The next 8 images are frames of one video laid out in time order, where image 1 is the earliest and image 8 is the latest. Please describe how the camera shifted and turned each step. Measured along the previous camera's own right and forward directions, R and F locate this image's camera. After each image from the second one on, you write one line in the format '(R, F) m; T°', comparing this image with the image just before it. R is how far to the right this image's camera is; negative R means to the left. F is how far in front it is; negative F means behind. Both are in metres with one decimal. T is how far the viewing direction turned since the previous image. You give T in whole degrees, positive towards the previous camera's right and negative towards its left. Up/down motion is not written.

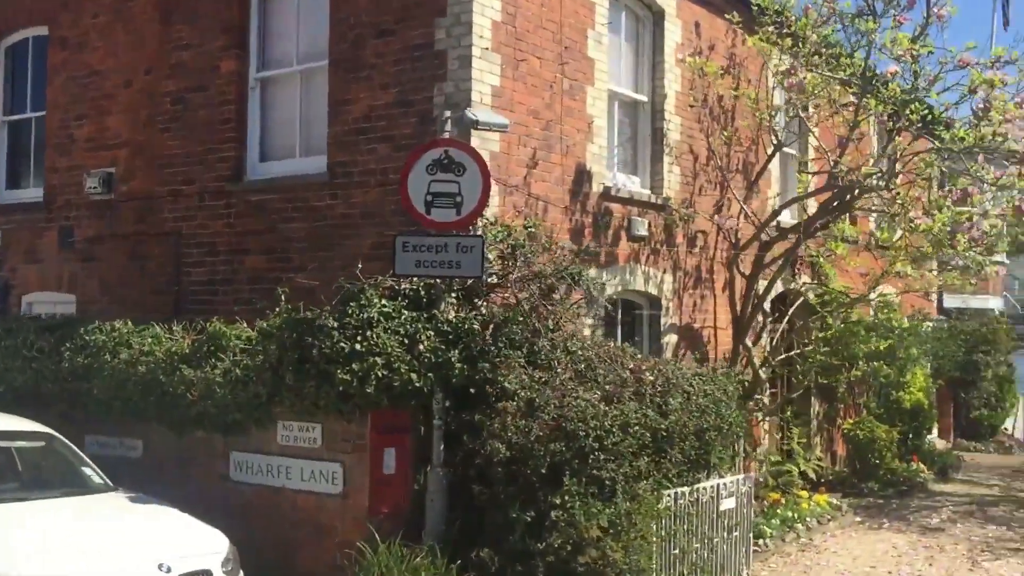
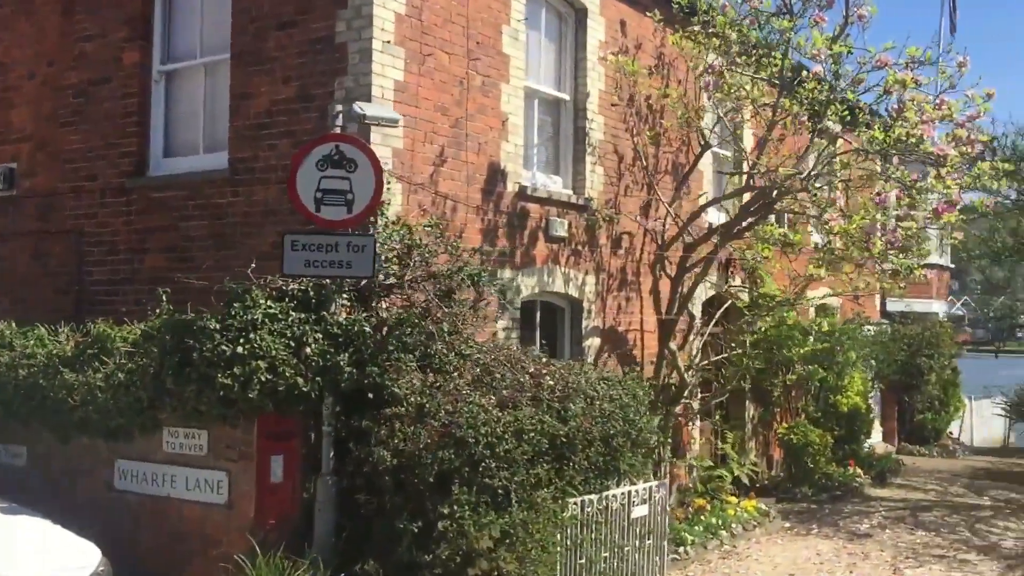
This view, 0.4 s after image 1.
(+0.5, +0.2) m; +2°
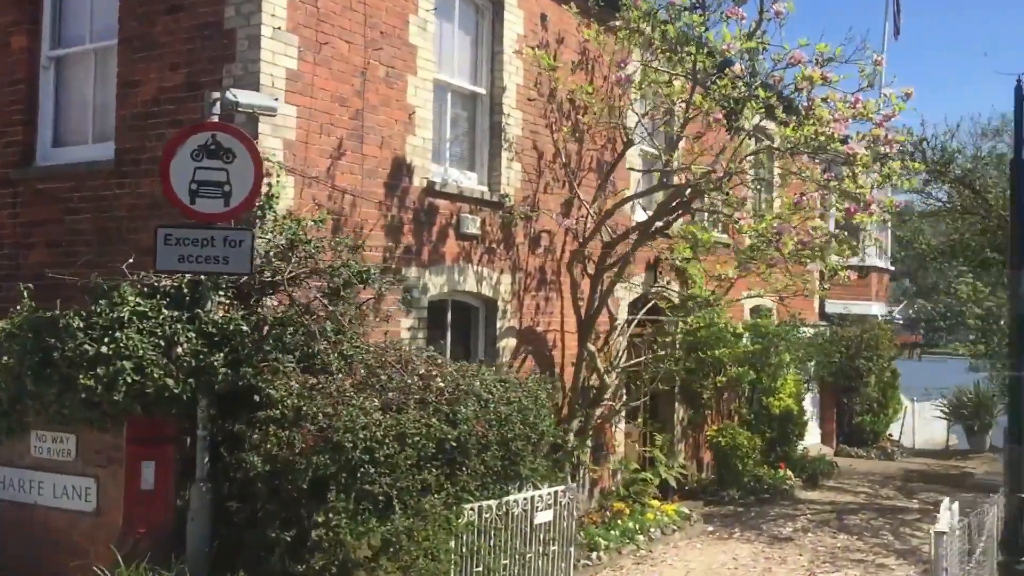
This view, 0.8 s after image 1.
(+0.5, +0.2) m; +2°
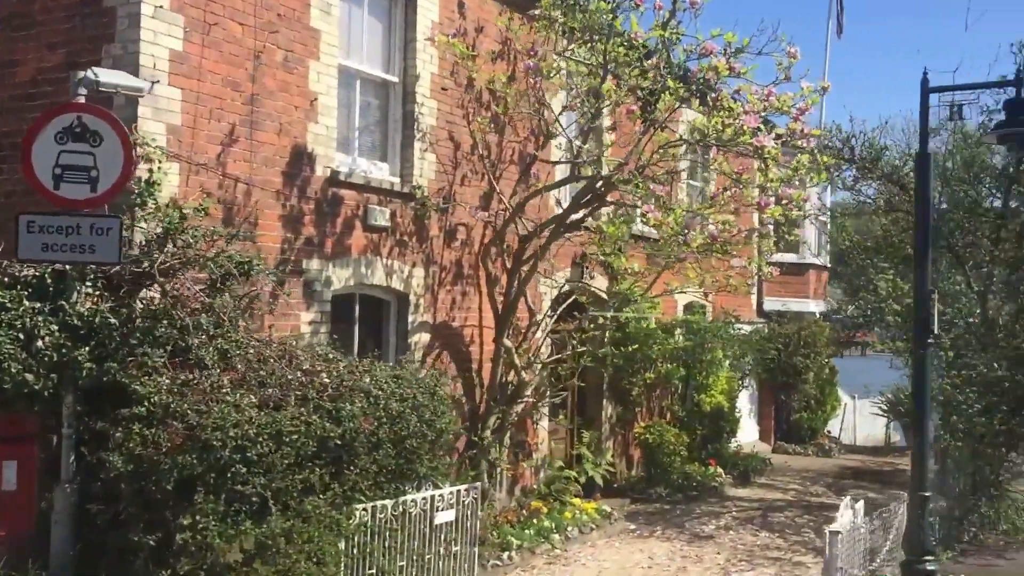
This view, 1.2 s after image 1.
(+0.5, +0.2) m; +2°
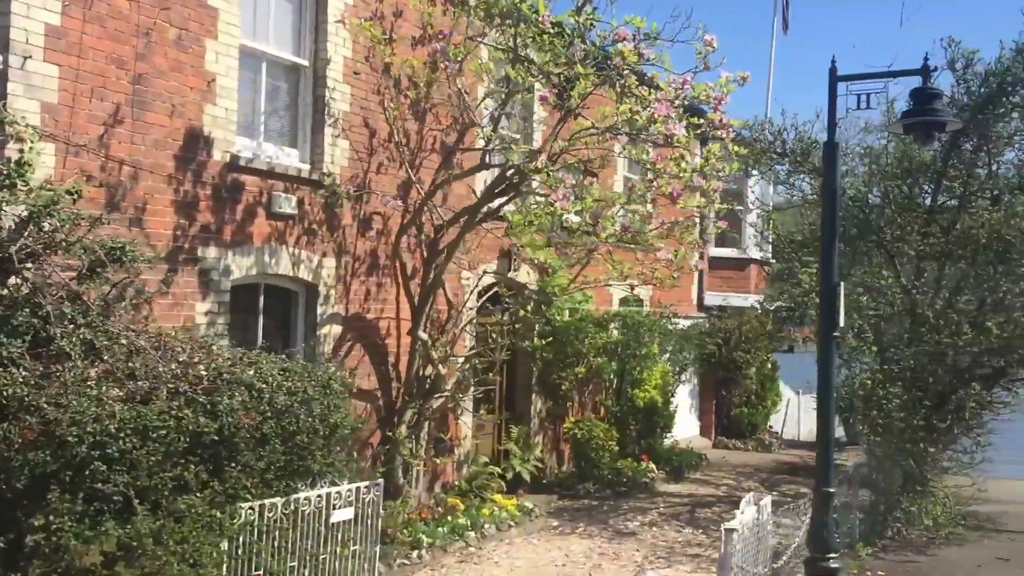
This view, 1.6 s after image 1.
(+0.5, +0.2) m; +2°
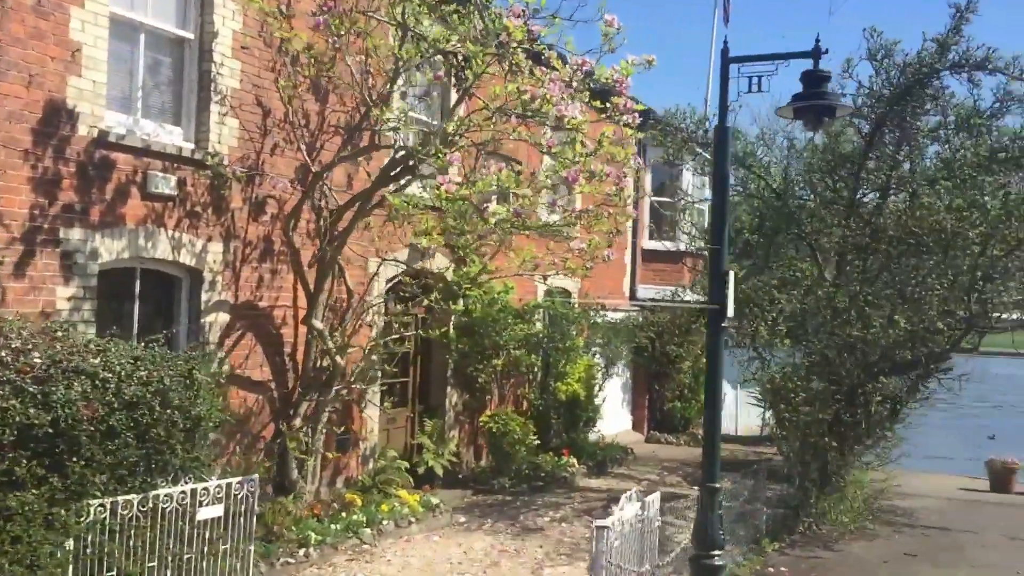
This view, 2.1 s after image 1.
(+0.6, +0.3) m; +2°
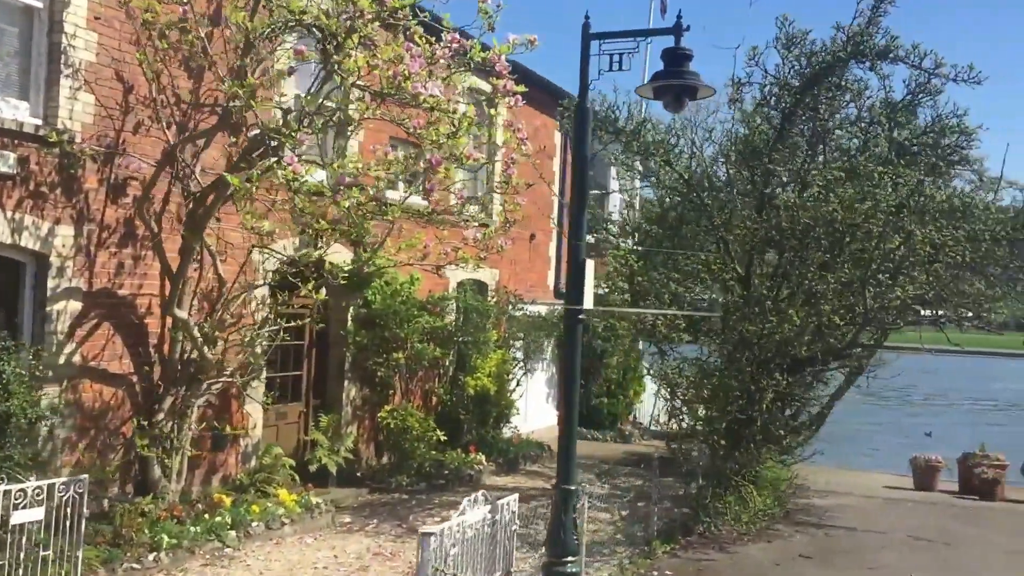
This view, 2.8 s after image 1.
(+0.8, +0.4) m; +2°
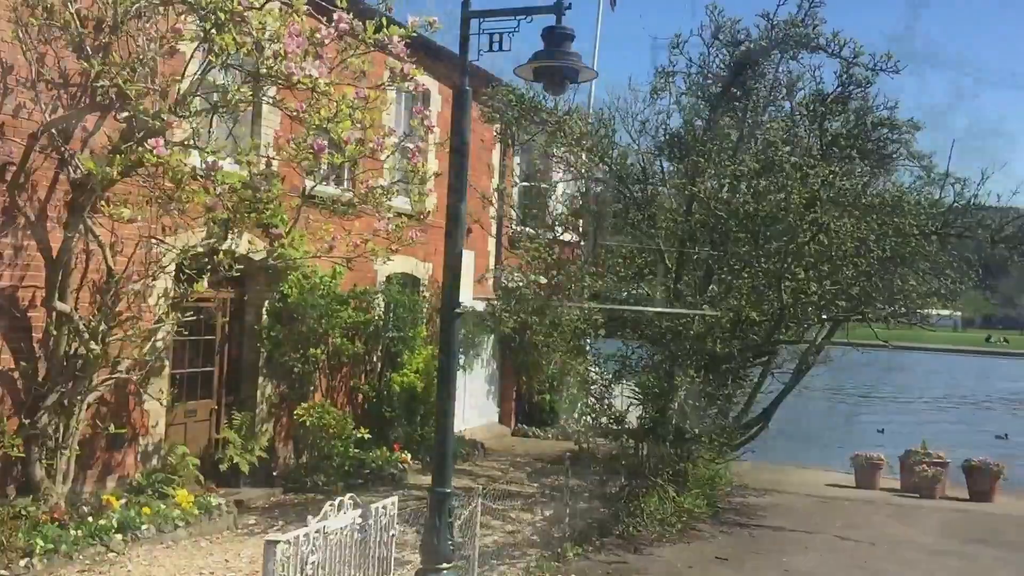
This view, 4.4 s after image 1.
(+0.6, +0.3) m; +2°
